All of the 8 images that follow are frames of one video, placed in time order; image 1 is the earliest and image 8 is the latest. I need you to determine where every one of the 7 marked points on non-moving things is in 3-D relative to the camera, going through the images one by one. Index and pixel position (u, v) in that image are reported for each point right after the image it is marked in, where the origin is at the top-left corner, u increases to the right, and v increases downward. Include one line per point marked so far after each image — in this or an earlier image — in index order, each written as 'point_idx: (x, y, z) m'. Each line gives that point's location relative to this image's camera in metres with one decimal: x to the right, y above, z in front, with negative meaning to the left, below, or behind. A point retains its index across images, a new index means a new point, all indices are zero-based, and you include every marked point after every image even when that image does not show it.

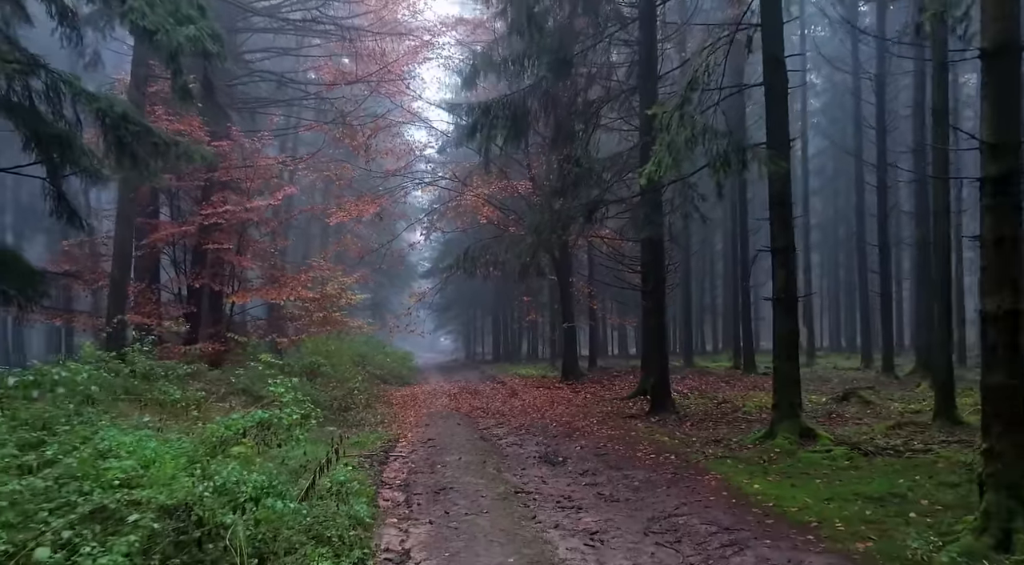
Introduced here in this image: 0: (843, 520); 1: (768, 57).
0: (+2.8, -2.0, +6.8) m
1: (+3.4, +3.0, +10.9) m
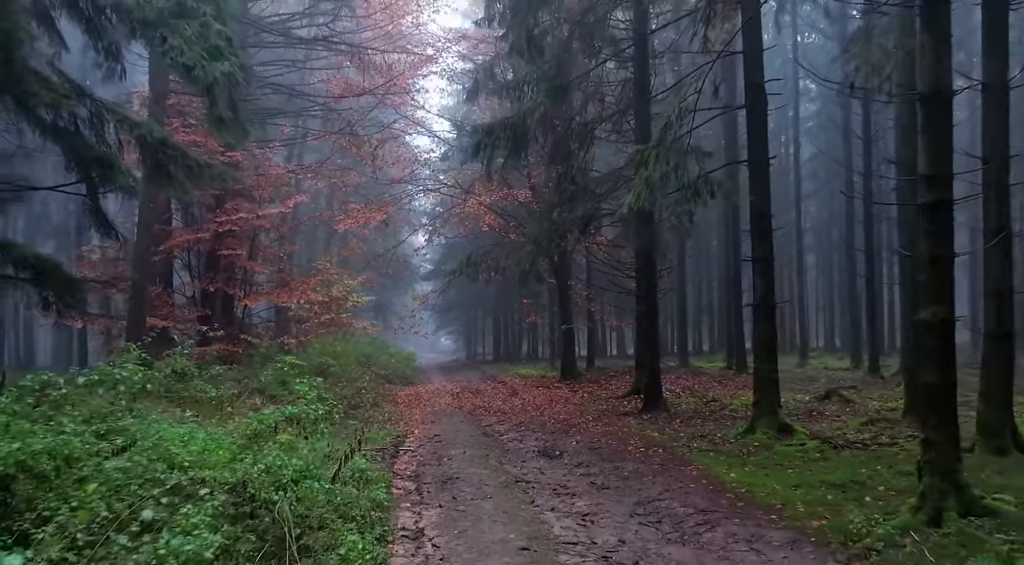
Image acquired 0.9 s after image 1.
0: (+2.8, -2.1, +7.8) m
1: (+3.4, +2.9, +11.8) m
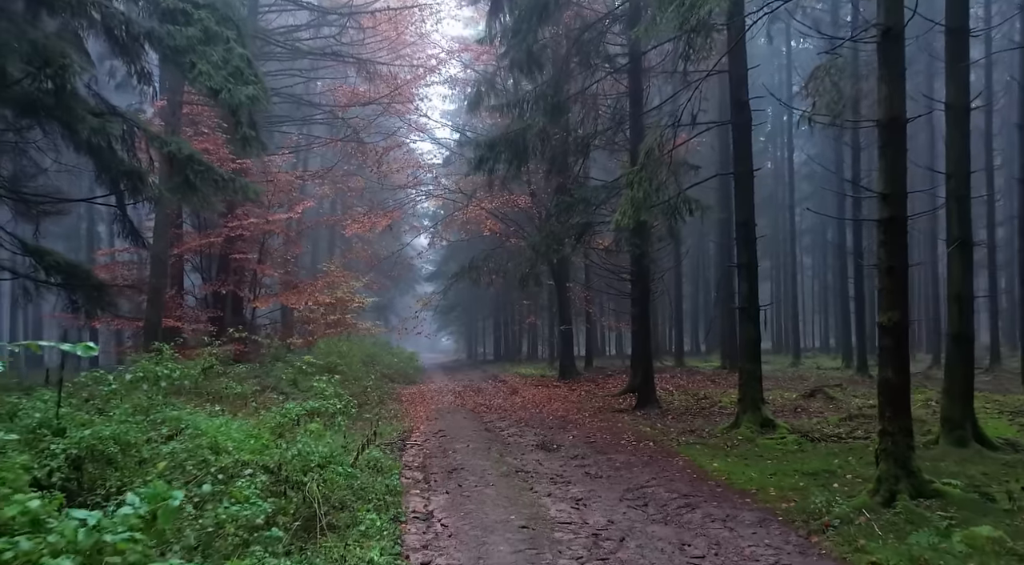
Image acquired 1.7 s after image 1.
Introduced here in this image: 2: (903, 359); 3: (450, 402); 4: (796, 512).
0: (+2.8, -2.1, +8.6) m
1: (+3.5, +2.8, +12.6) m
2: (+3.6, -0.7, +7.6) m
3: (-1.5, -2.9, +19.5) m
4: (+2.6, -2.1, +7.4) m
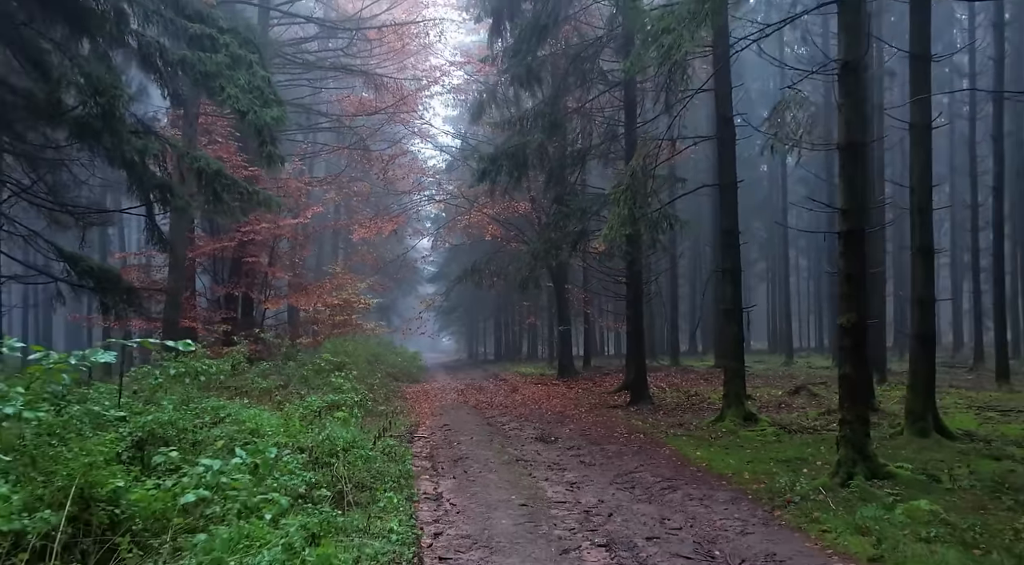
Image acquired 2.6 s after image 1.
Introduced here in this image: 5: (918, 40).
0: (+2.8, -2.2, +9.5) m
1: (+3.5, +2.8, +13.6) m
2: (+3.6, -0.8, +8.5) m
3: (-1.5, -3.0, +20.5) m
4: (+2.6, -2.1, +8.4) m
5: (+5.5, +3.3, +11.1) m
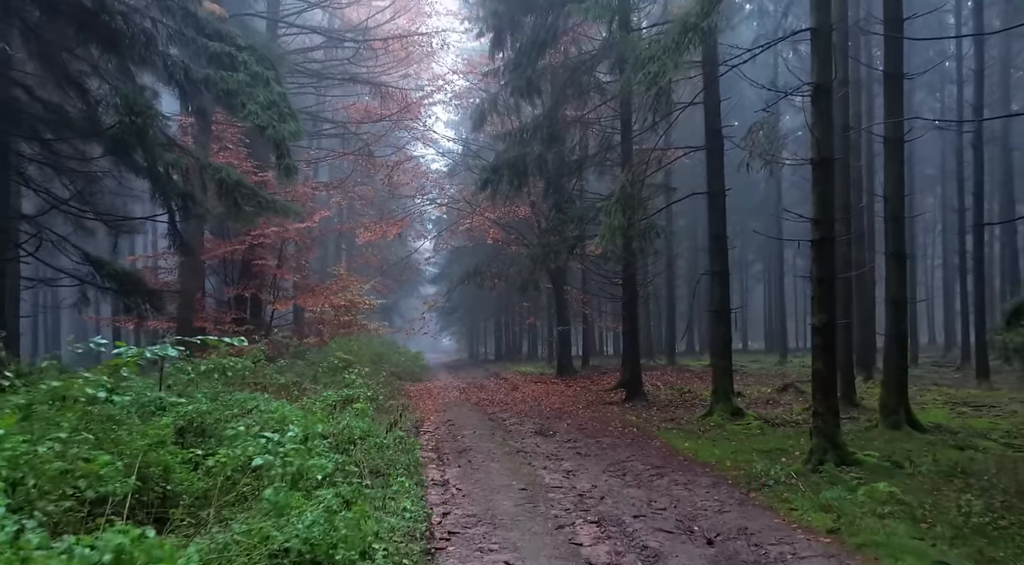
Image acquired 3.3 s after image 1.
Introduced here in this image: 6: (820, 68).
0: (+2.8, -2.3, +10.4) m
1: (+3.5, +2.7, +14.4) m
2: (+3.6, -0.8, +9.3) m
3: (-1.5, -3.0, +21.3) m
4: (+2.6, -2.2, +9.2) m
5: (+5.5, +3.2, +11.9) m
6: (+3.6, +2.5, +9.4) m
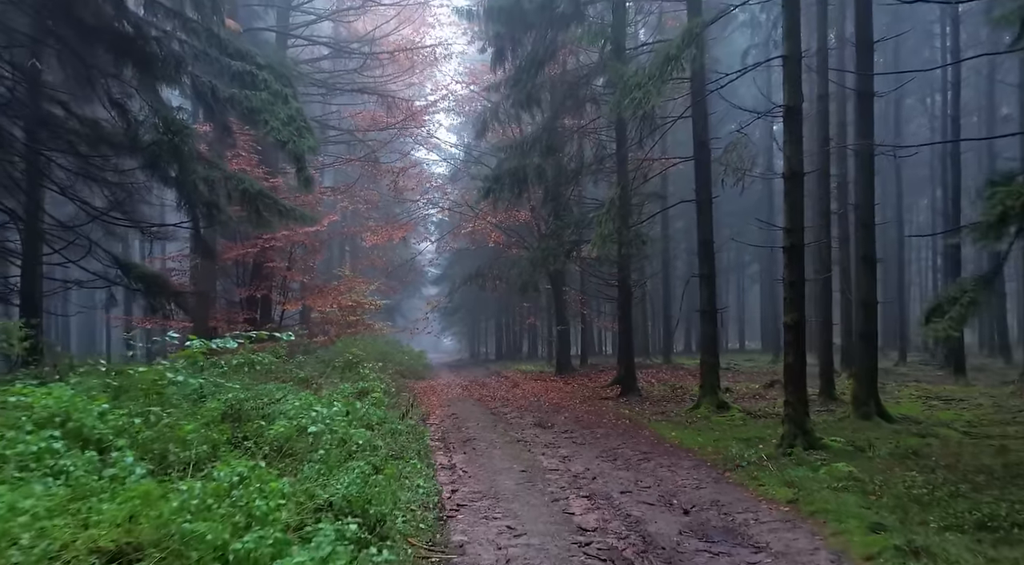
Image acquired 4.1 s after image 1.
0: (+2.8, -2.3, +11.4) m
1: (+3.5, +2.7, +15.4) m
2: (+3.7, -0.9, +10.4) m
3: (-1.4, -3.0, +22.3) m
4: (+2.6, -2.2, +10.2) m
5: (+5.6, +3.2, +12.9) m
6: (+3.6, +2.5, +10.5) m
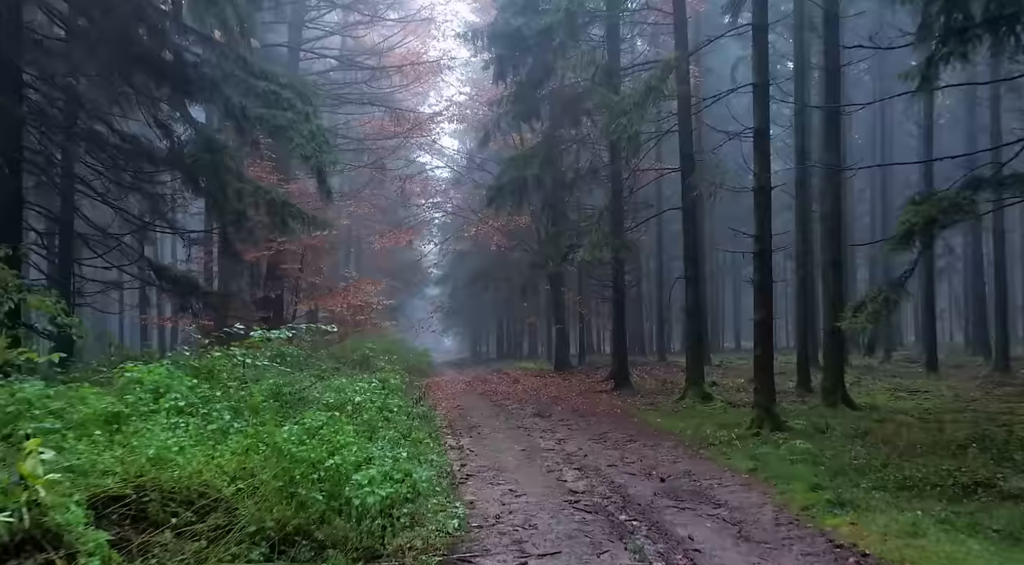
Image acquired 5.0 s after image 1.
0: (+2.8, -2.3, +12.8) m
1: (+3.5, +2.7, +16.8) m
2: (+3.7, -0.9, +11.7) m
3: (-1.4, -3.1, +23.7) m
4: (+2.6, -2.2, +11.6) m
5: (+5.6, +3.2, +14.3) m
6: (+3.6, +2.4, +11.8) m
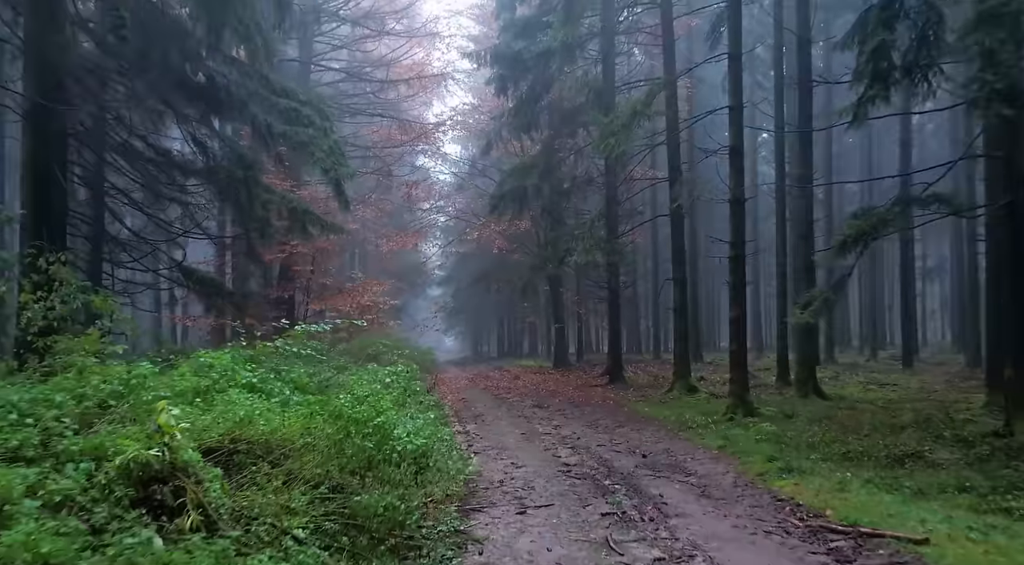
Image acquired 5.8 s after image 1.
0: (+2.8, -2.3, +14.1) m
1: (+3.5, +2.6, +18.2) m
2: (+3.7, -0.9, +13.1) m
3: (-1.4, -3.1, +25.1) m
4: (+2.6, -2.3, +13.0) m
5: (+5.6, +3.2, +15.7) m
6: (+3.6, +2.4, +13.2) m
